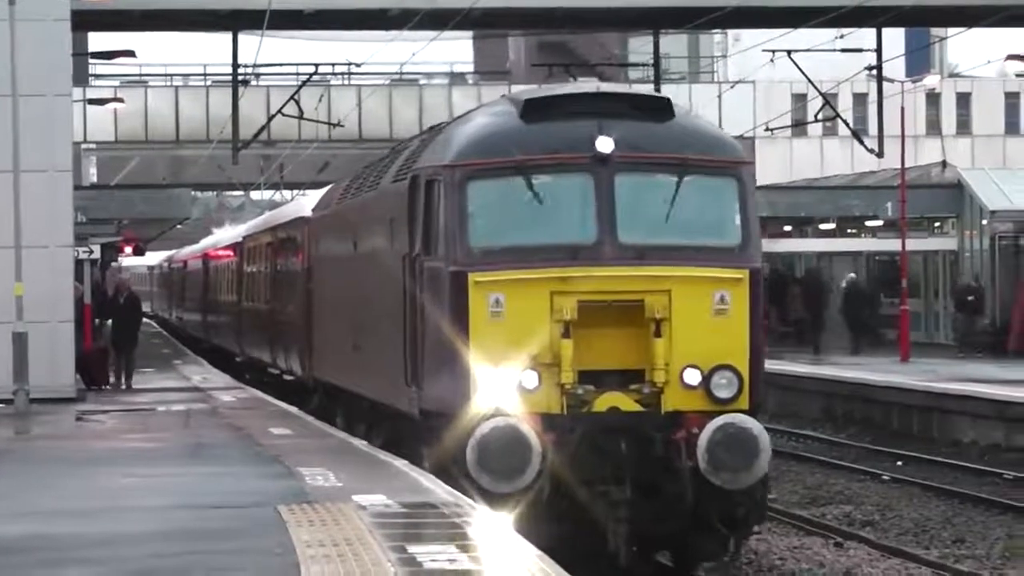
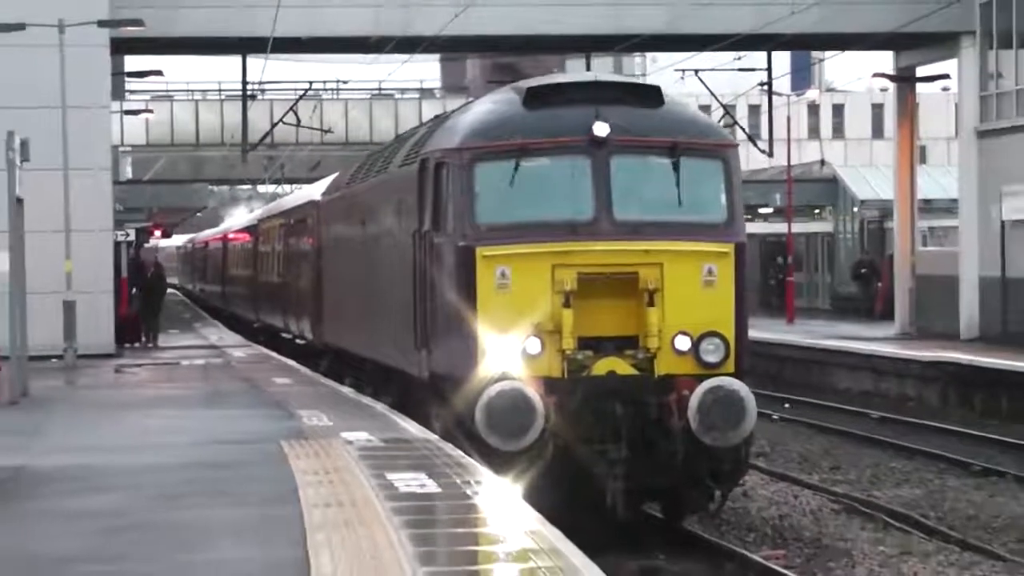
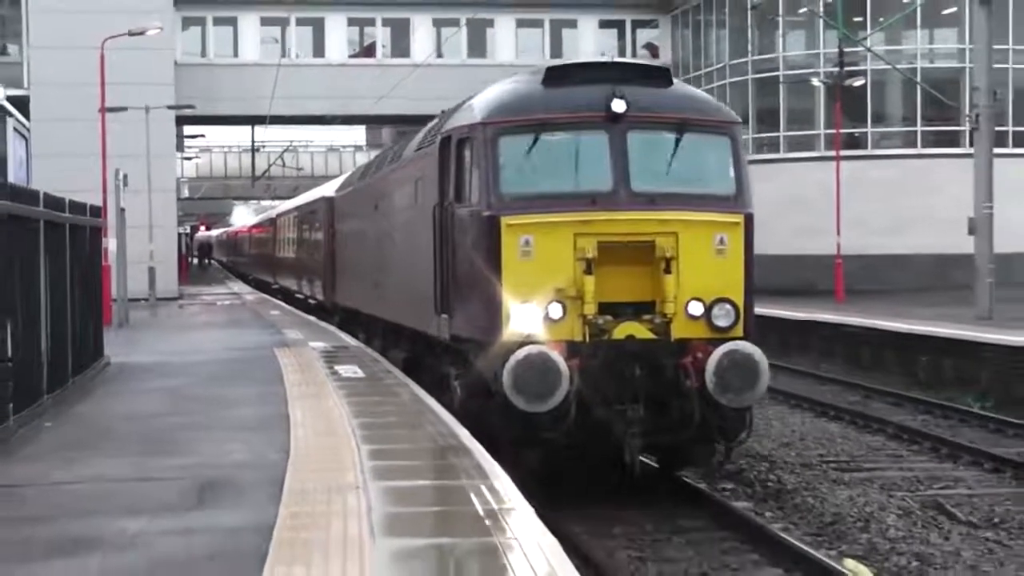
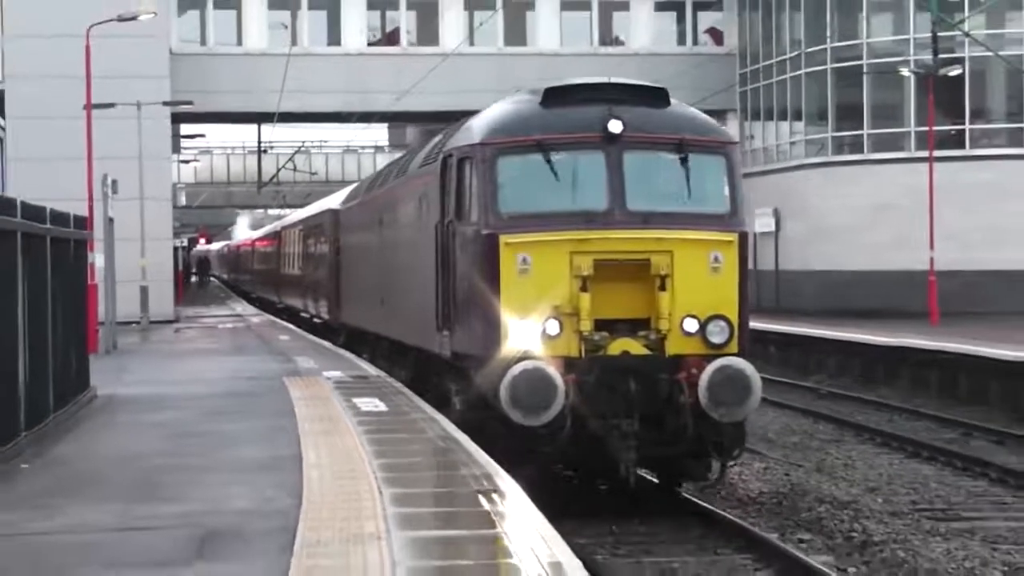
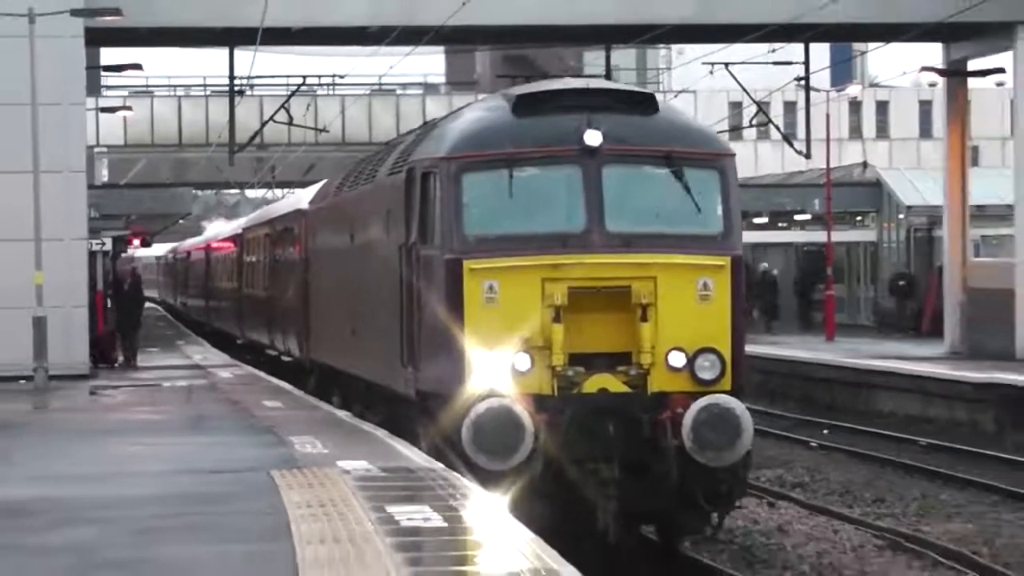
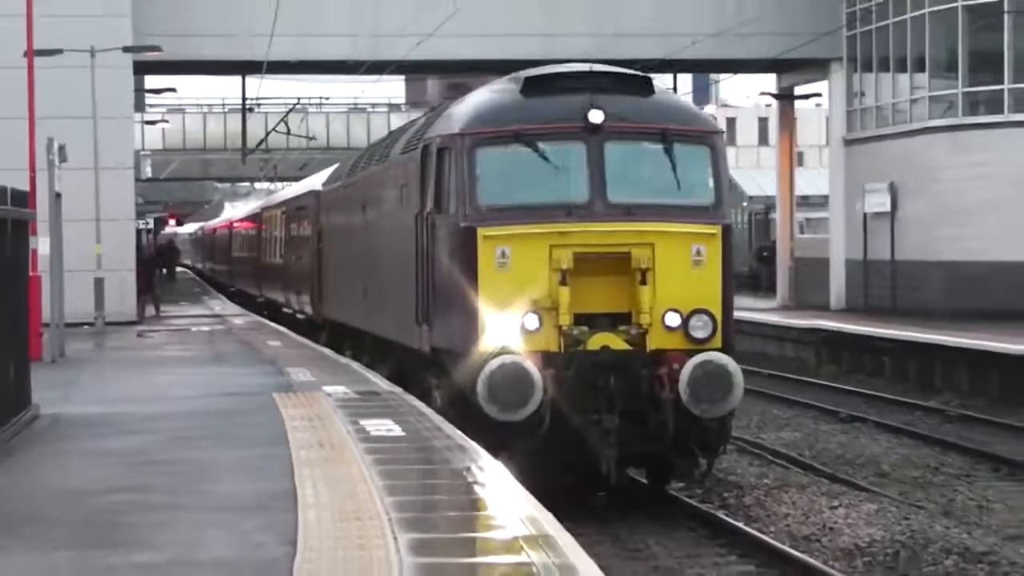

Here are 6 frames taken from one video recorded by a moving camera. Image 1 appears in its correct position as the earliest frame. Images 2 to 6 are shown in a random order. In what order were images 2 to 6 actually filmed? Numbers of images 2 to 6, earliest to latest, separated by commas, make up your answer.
5, 2, 6, 4, 3
